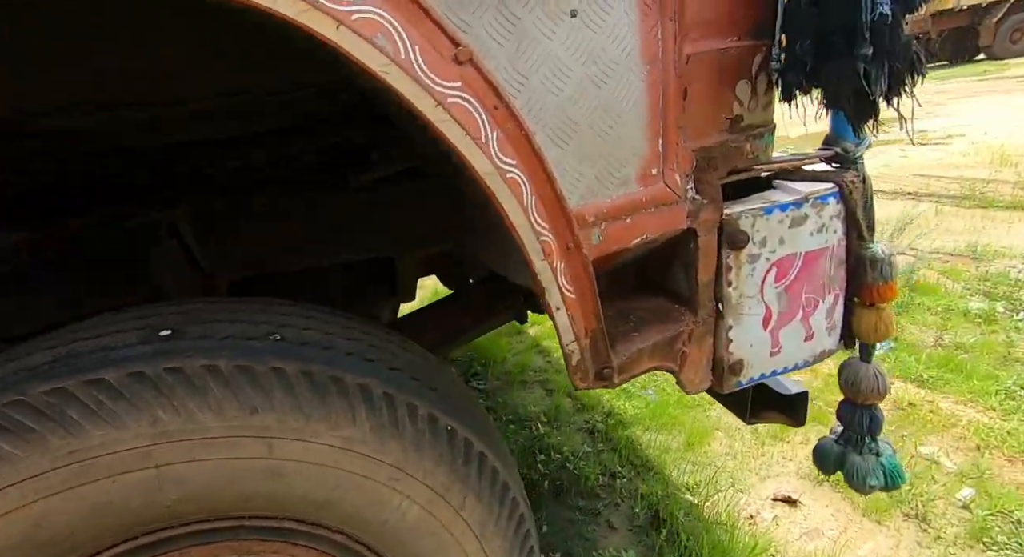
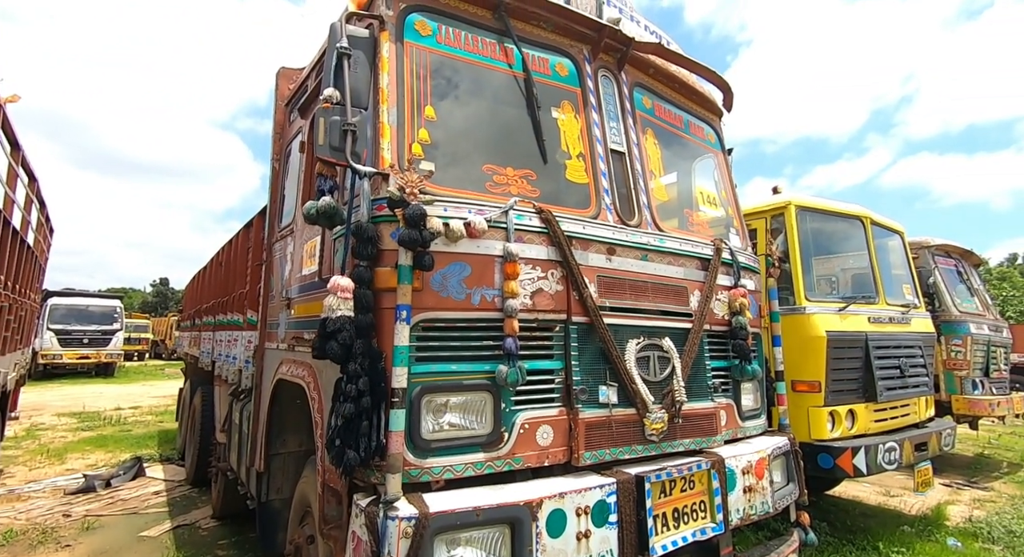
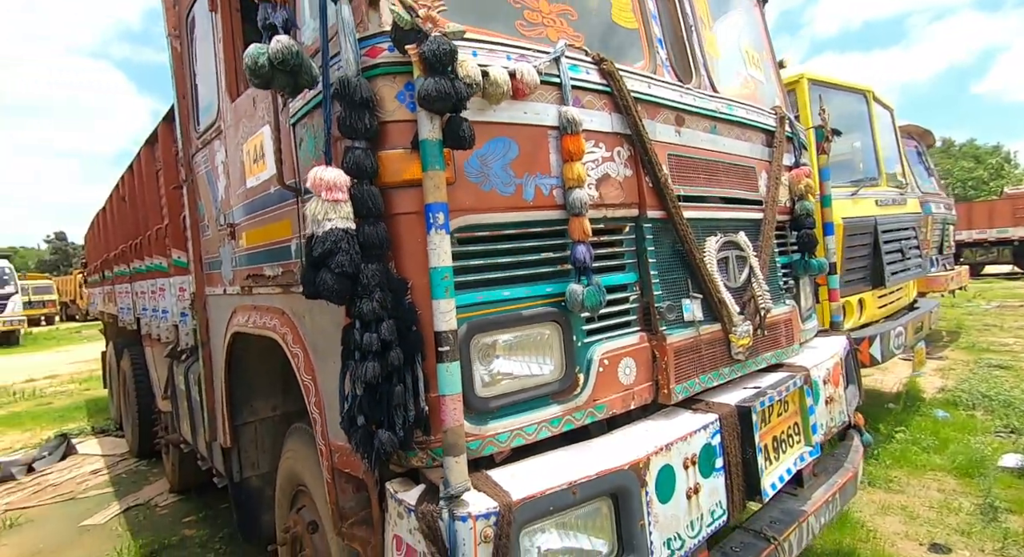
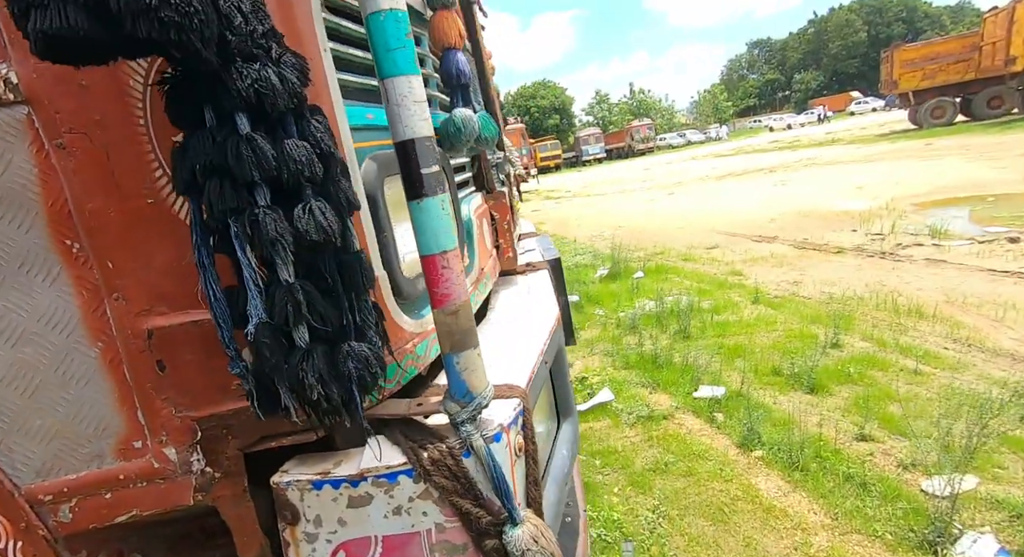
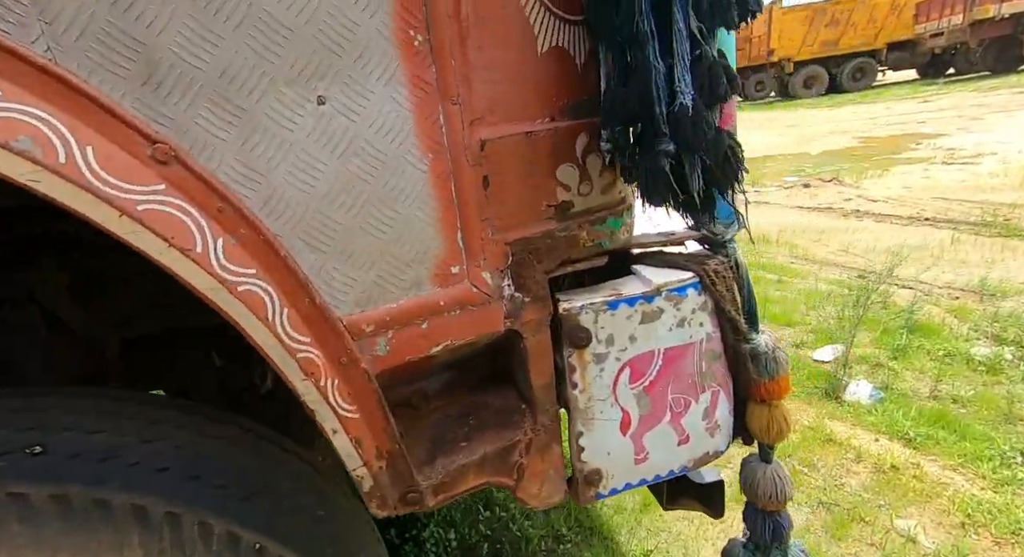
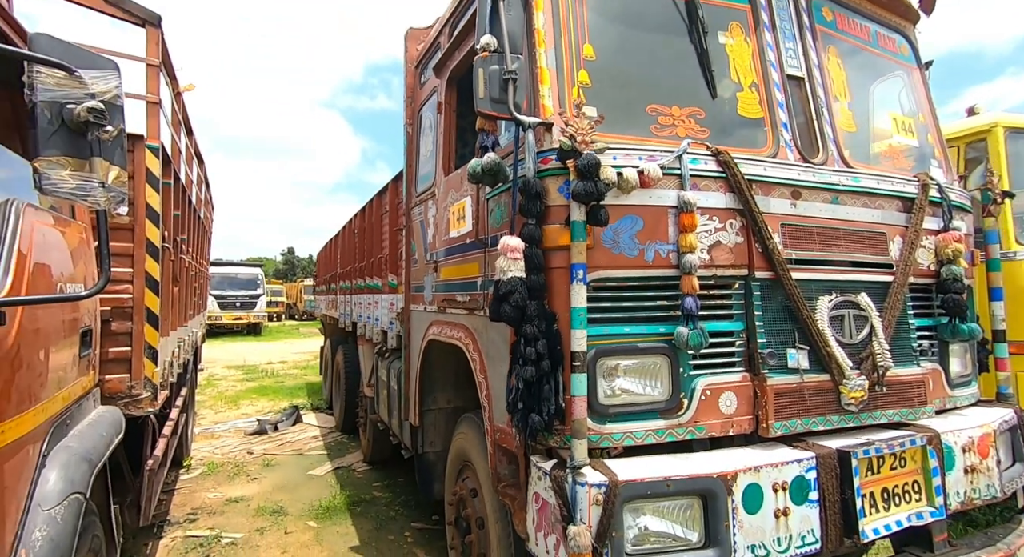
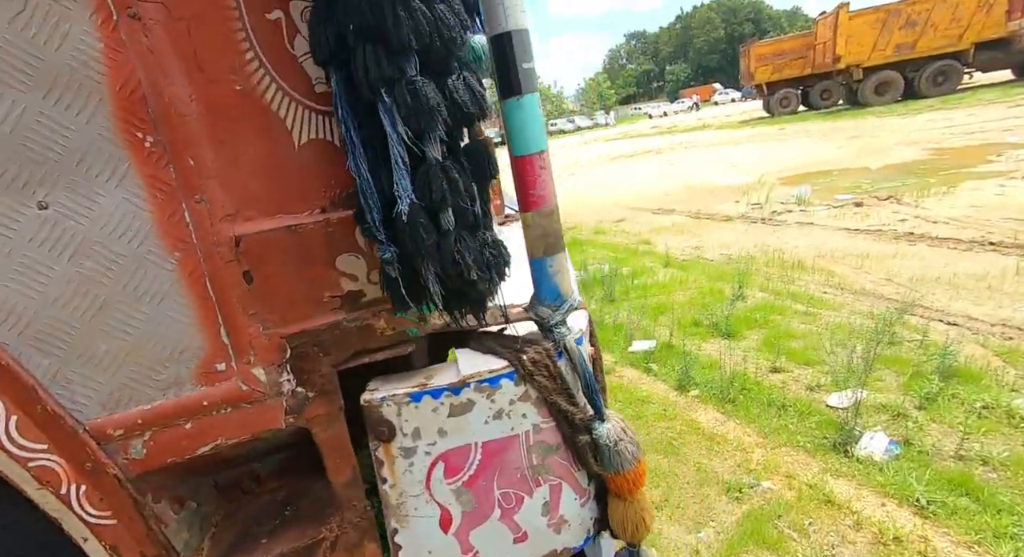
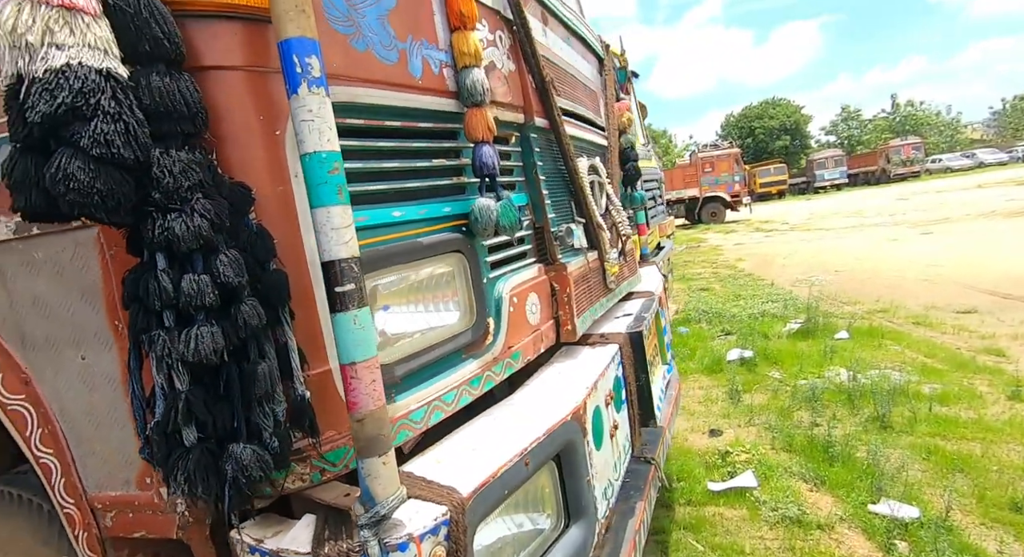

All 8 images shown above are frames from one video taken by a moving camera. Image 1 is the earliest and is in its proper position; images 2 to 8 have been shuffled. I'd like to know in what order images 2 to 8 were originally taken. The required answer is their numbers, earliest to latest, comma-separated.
5, 7, 4, 8, 3, 6, 2
